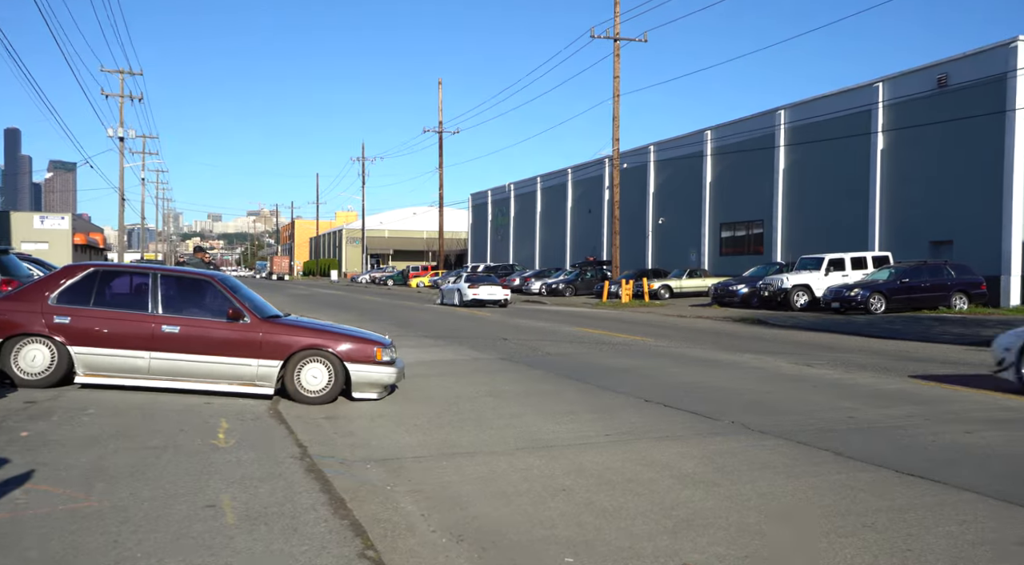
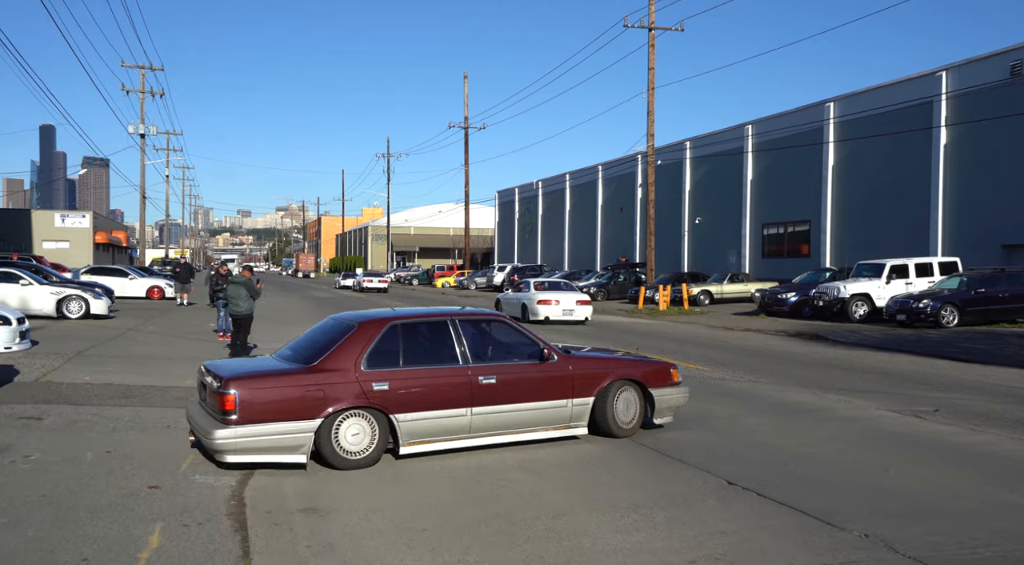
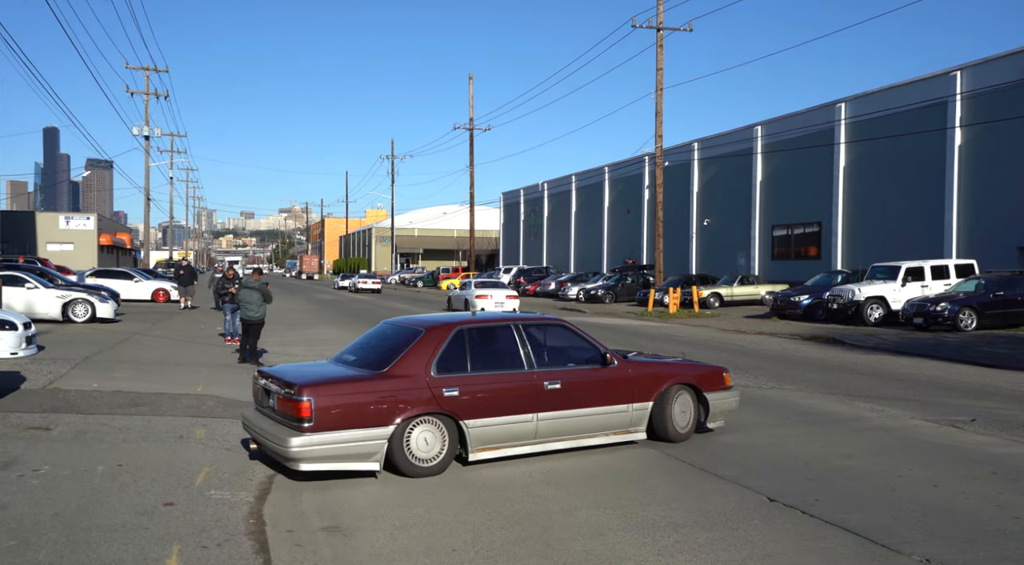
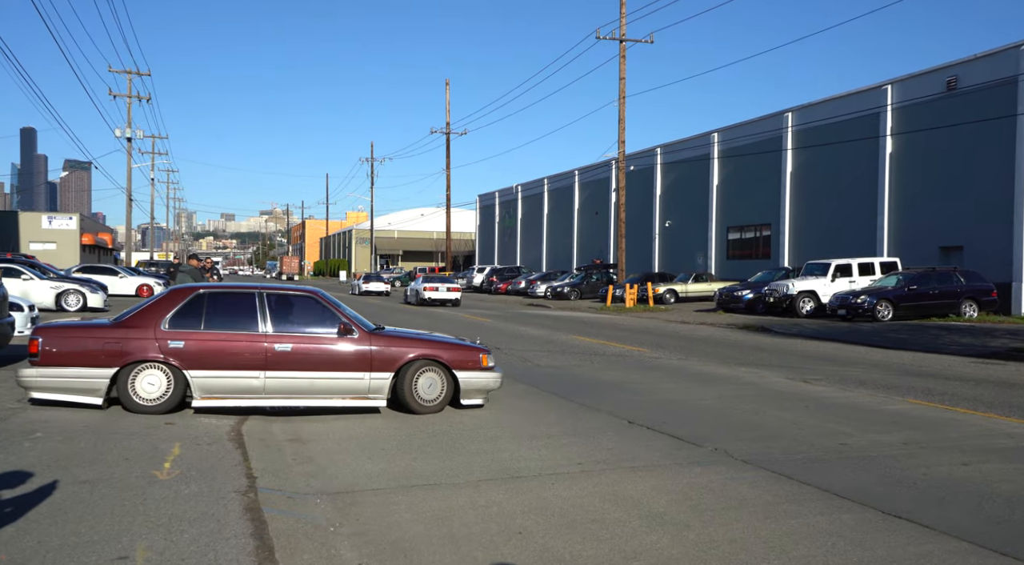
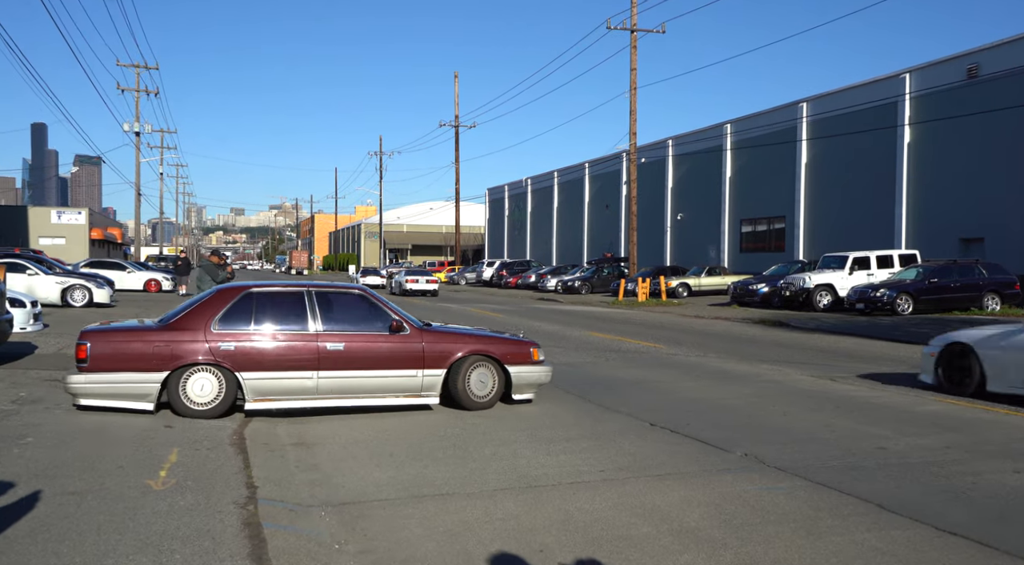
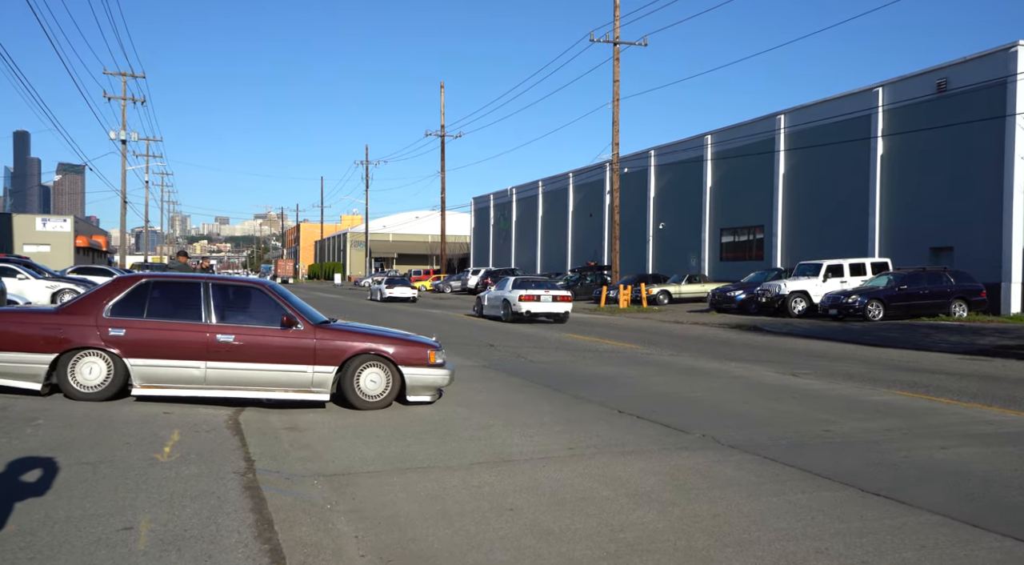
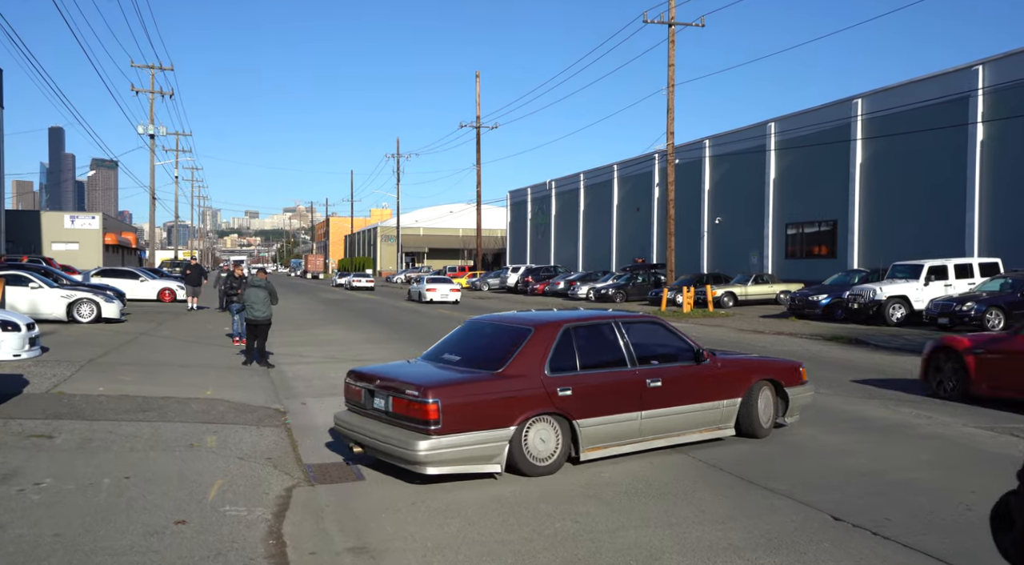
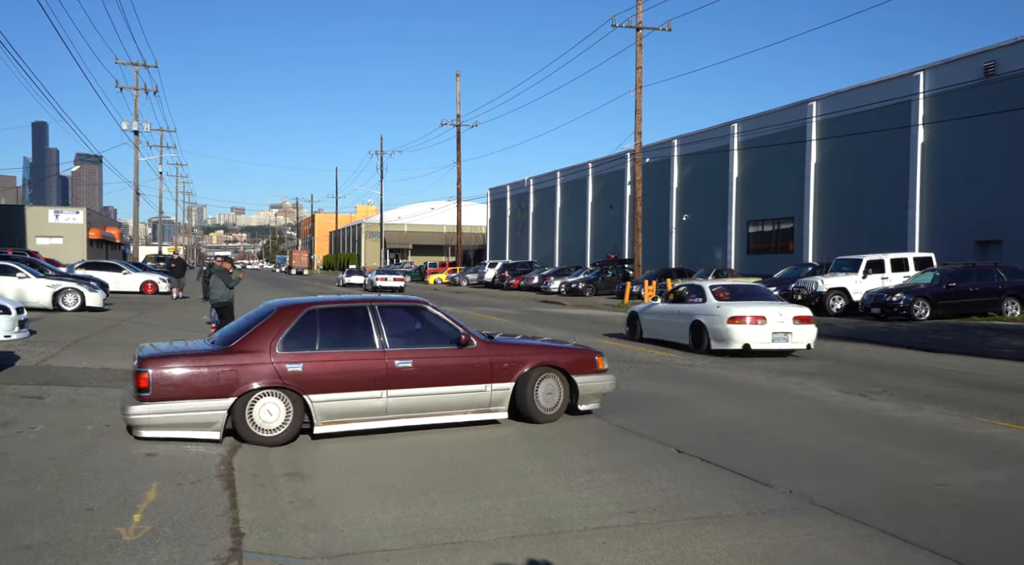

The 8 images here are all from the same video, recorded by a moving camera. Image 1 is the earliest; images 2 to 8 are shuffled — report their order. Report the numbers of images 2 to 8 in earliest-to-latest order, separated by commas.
6, 4, 5, 8, 2, 3, 7
